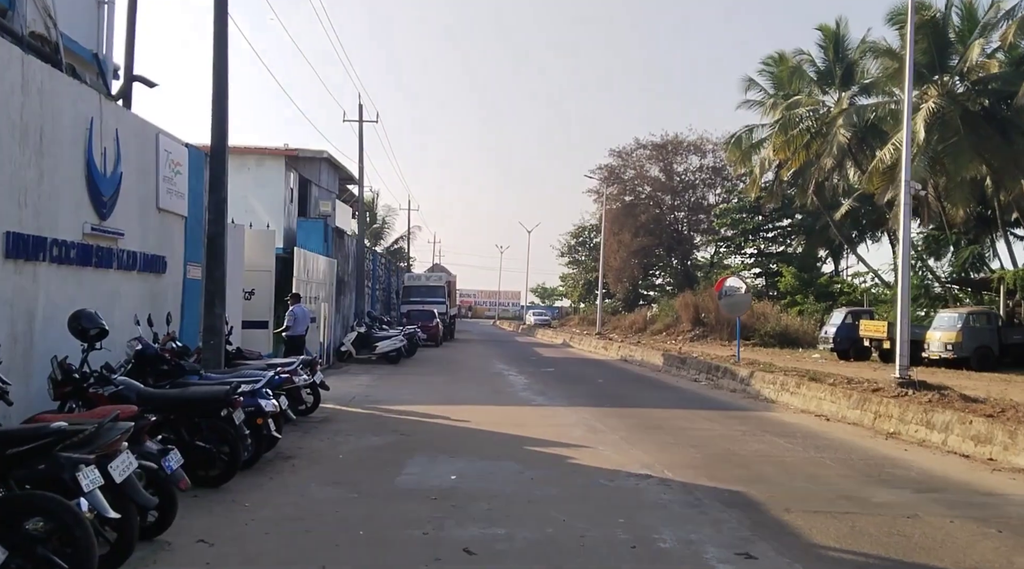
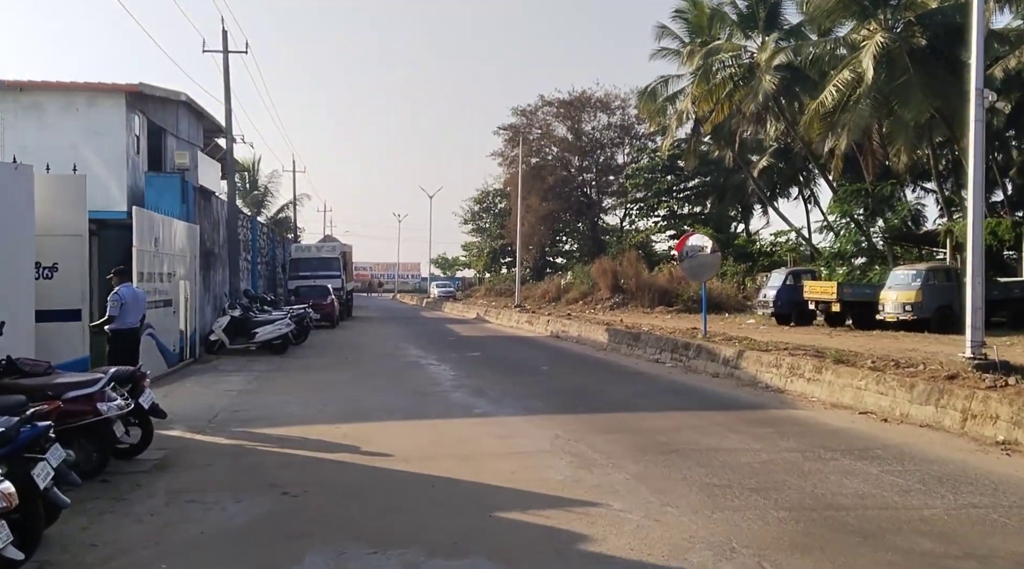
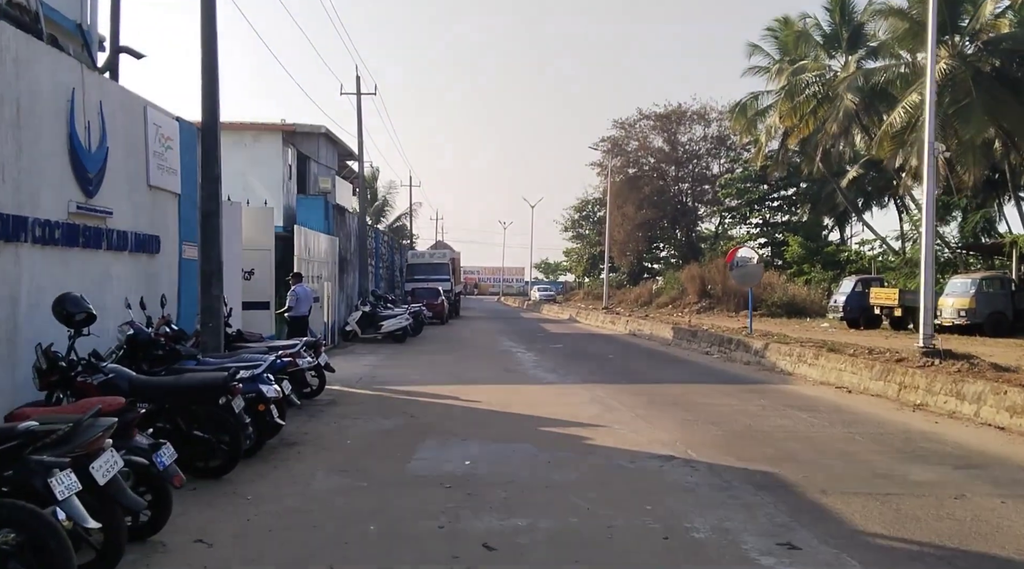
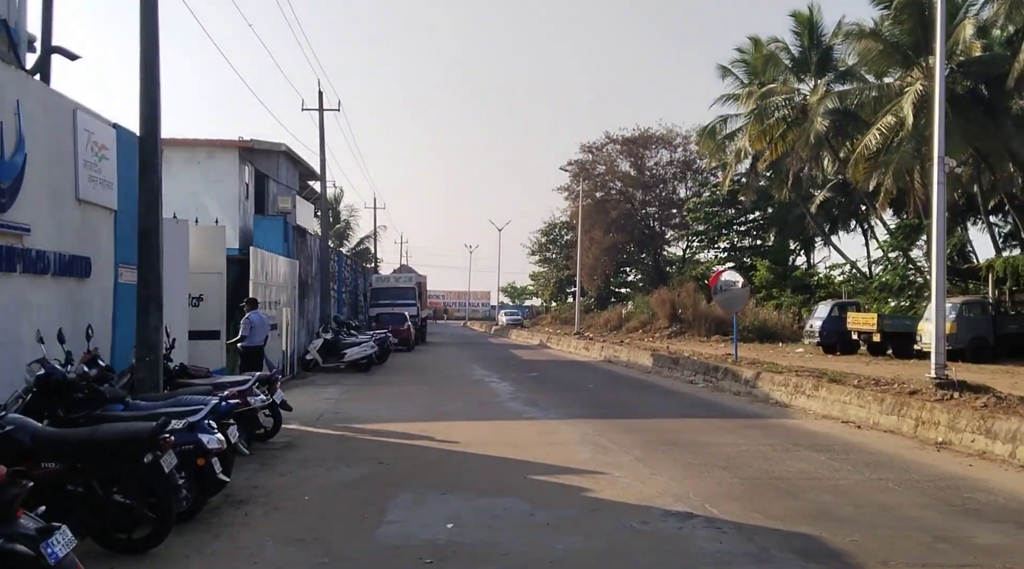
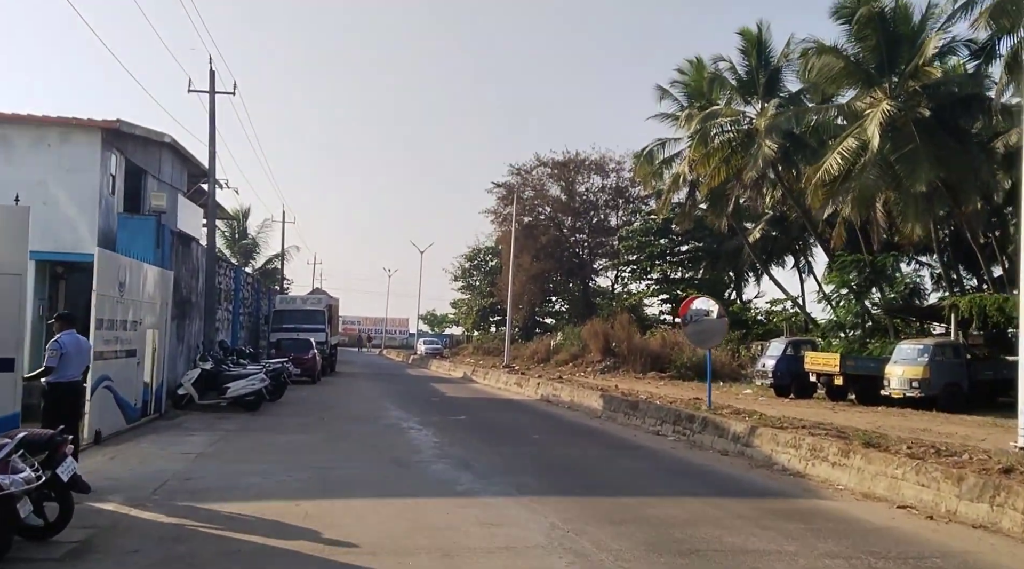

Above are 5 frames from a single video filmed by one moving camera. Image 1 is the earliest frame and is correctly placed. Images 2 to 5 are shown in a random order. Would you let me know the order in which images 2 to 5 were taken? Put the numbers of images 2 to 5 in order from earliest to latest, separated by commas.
3, 4, 2, 5
